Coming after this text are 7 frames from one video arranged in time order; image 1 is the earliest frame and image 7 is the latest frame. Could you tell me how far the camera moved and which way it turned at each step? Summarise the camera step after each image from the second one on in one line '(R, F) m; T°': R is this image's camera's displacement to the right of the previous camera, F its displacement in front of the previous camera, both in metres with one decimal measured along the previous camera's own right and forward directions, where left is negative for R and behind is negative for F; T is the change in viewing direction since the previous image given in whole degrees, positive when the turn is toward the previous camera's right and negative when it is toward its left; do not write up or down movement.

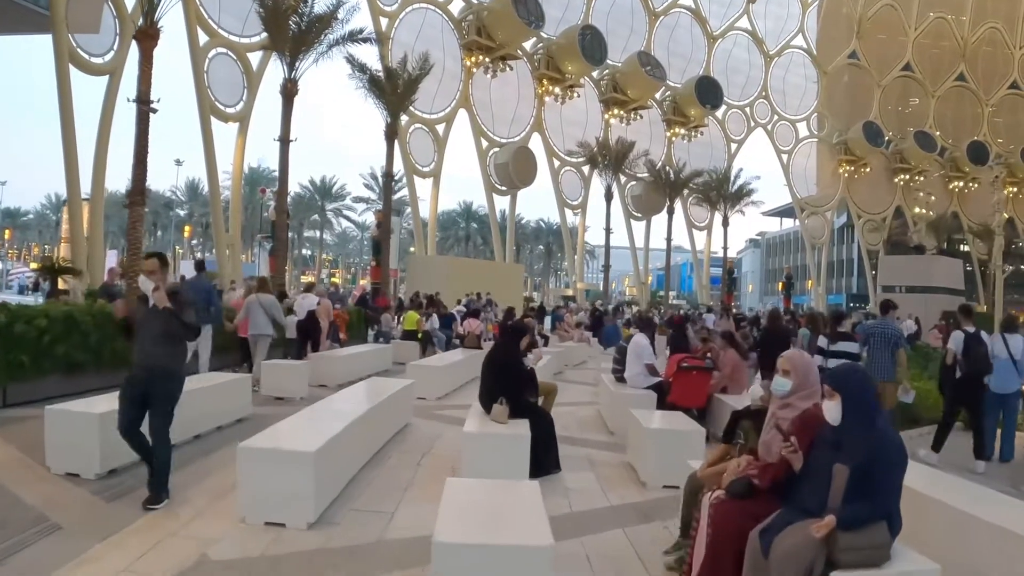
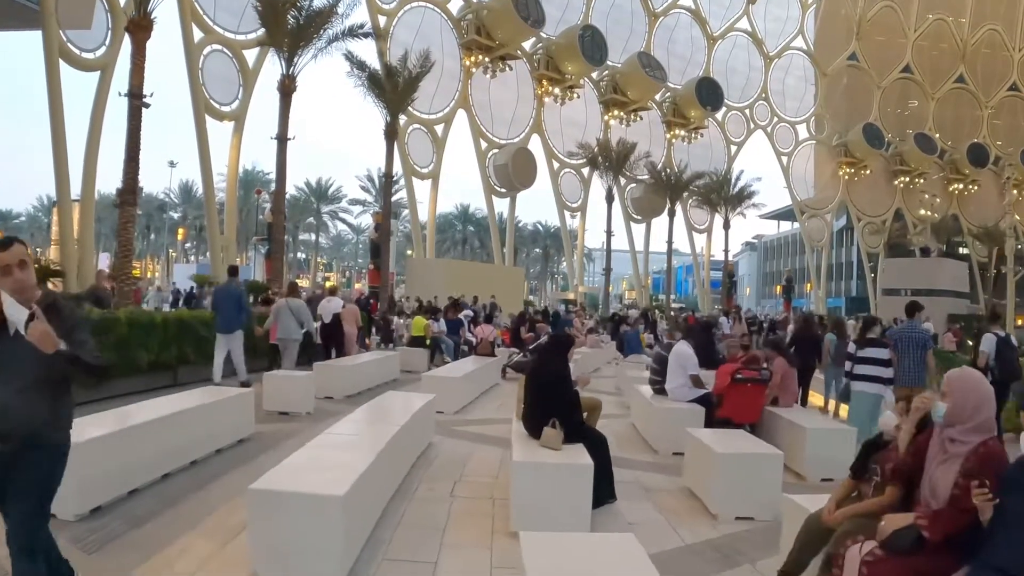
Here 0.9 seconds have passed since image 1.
(-0.4, +0.8) m; 0°
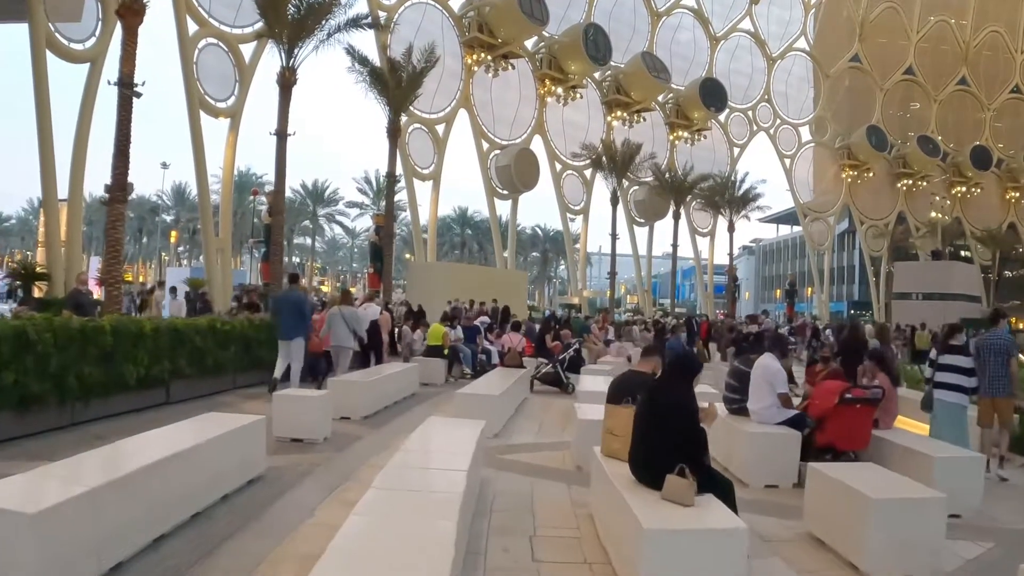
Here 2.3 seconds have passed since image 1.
(-0.5, +1.2) m; 0°
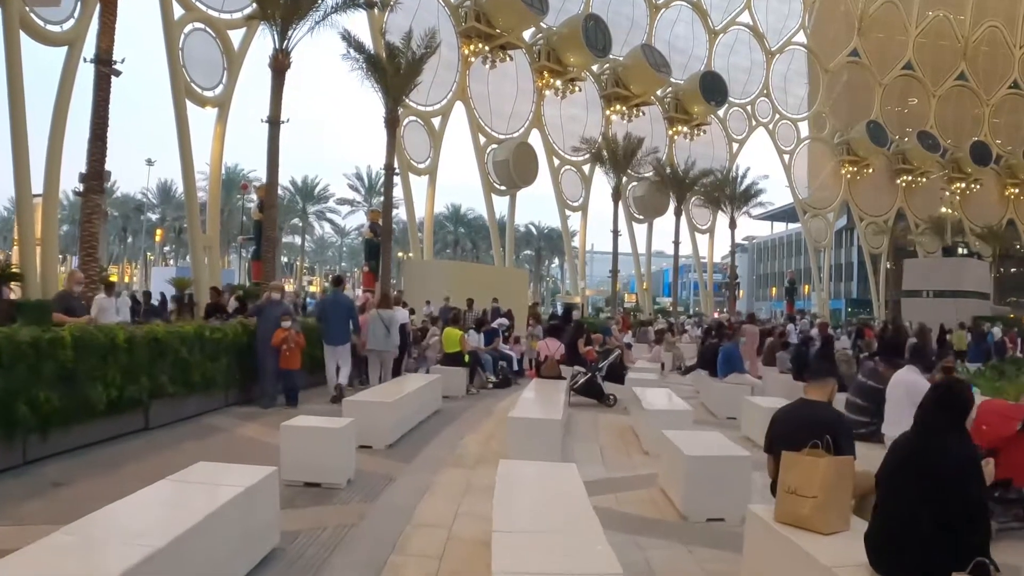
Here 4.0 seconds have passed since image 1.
(-0.6, +1.5) m; +1°
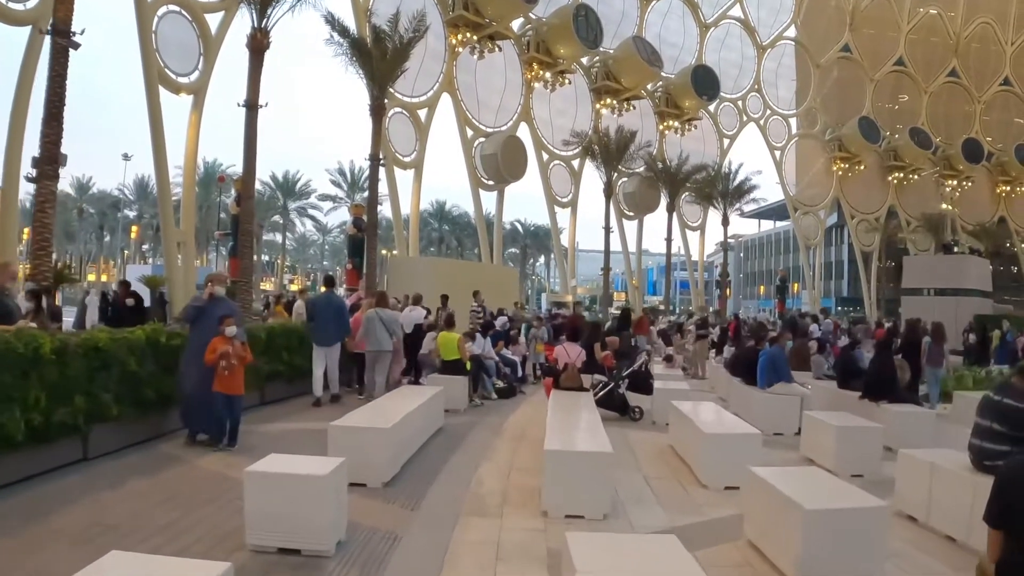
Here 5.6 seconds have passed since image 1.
(-0.3, +1.5) m; +1°
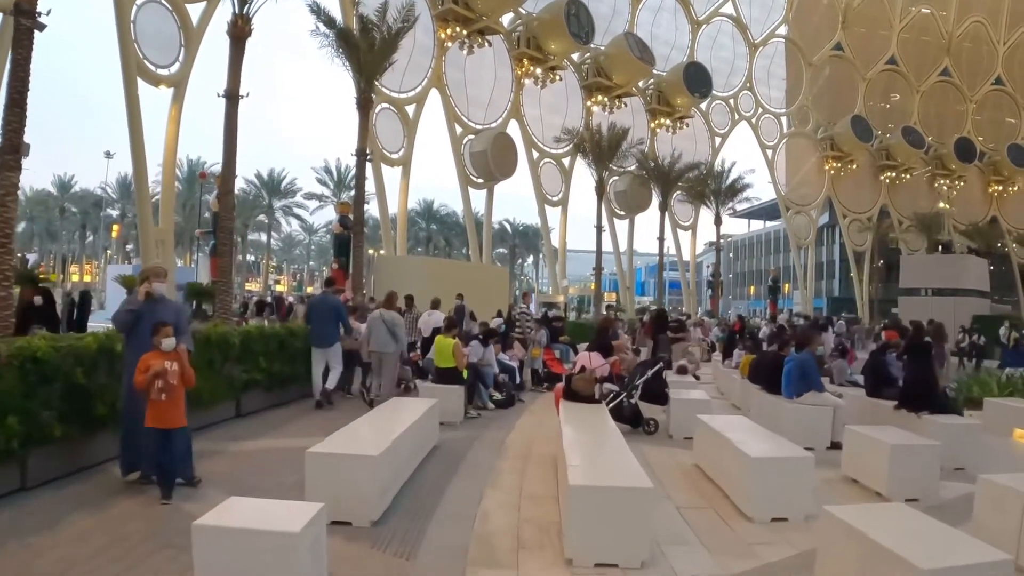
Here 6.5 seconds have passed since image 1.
(-0.2, +0.9) m; +1°
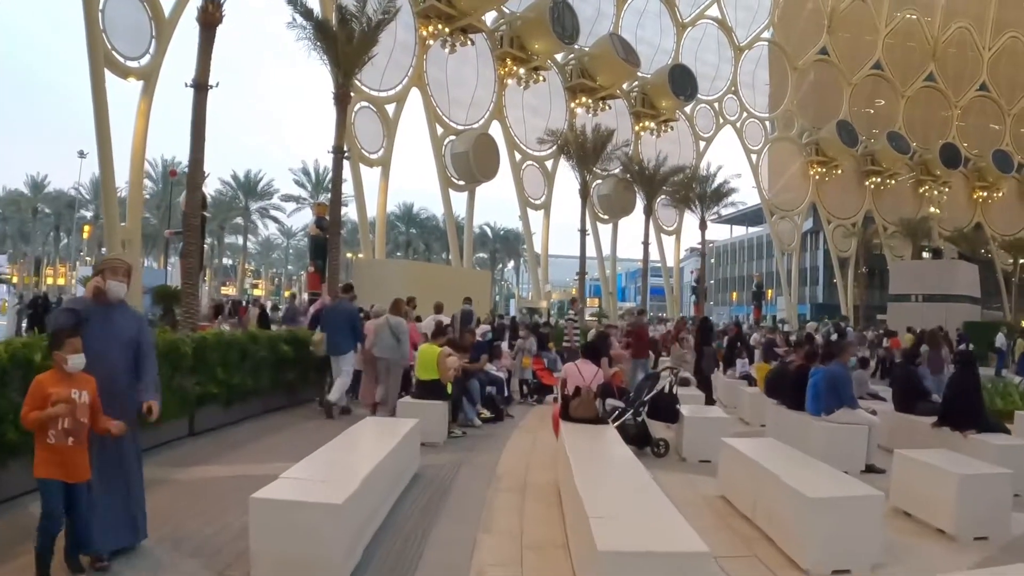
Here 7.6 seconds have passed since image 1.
(-0.1, +1.1) m; +1°
